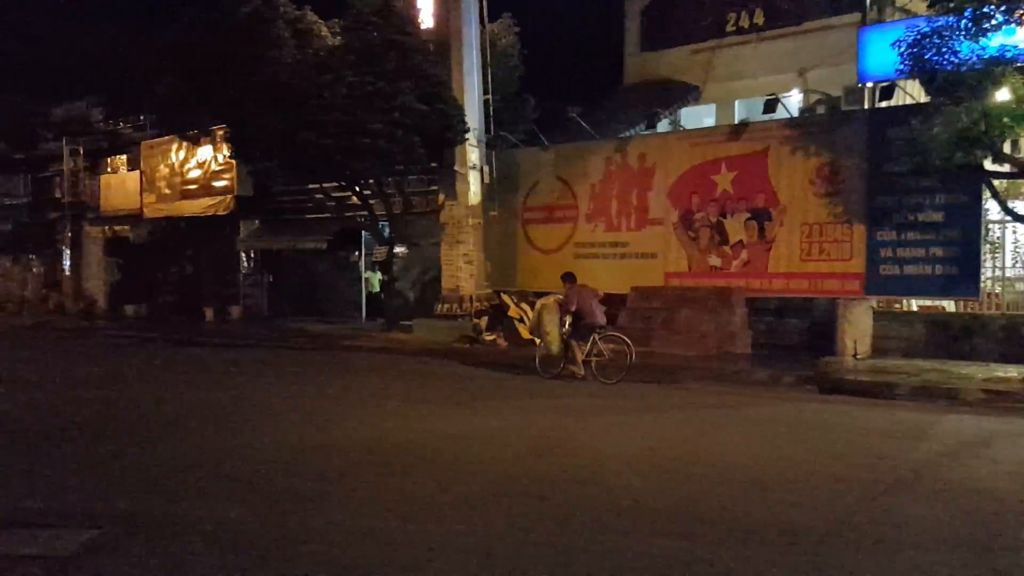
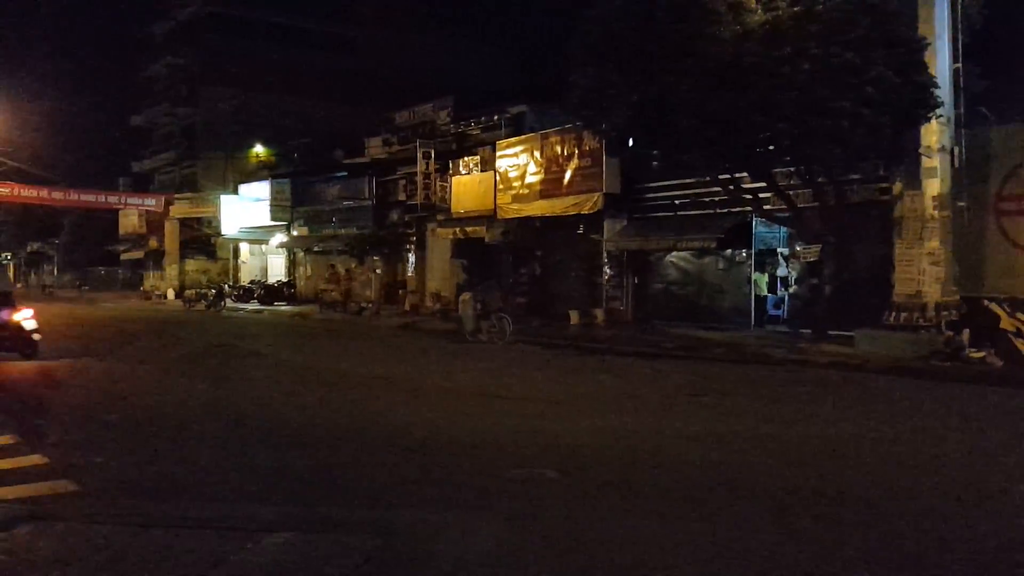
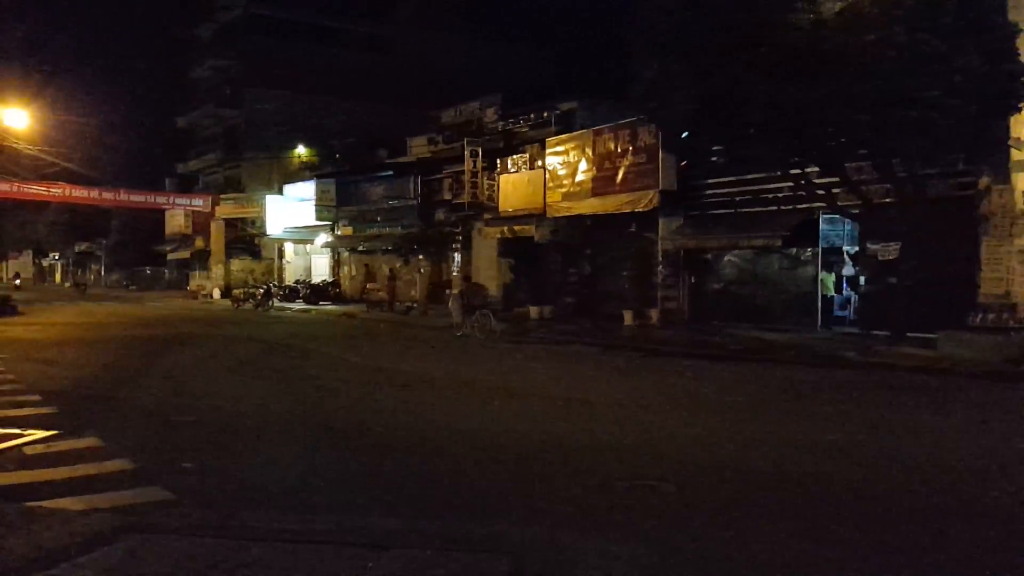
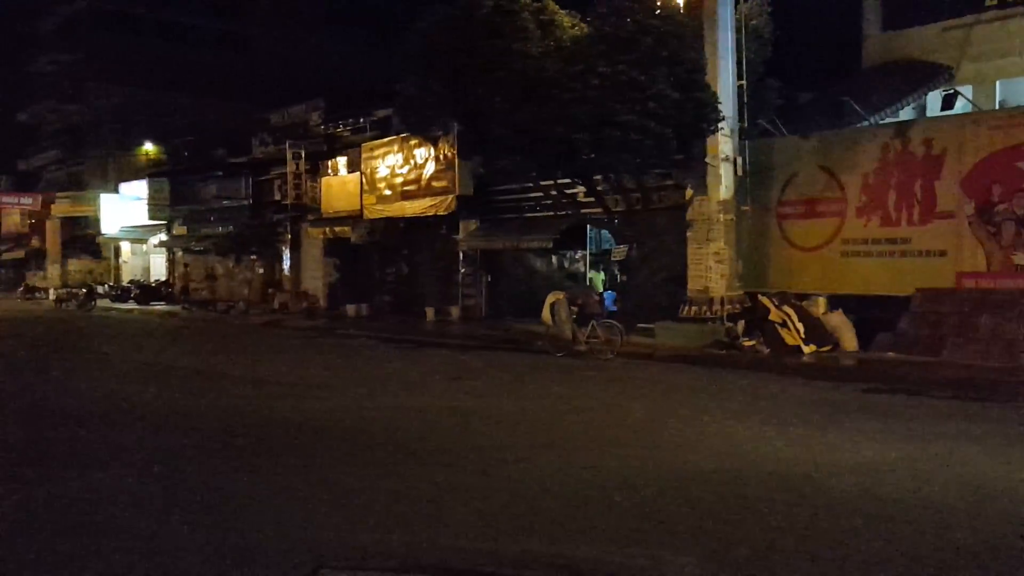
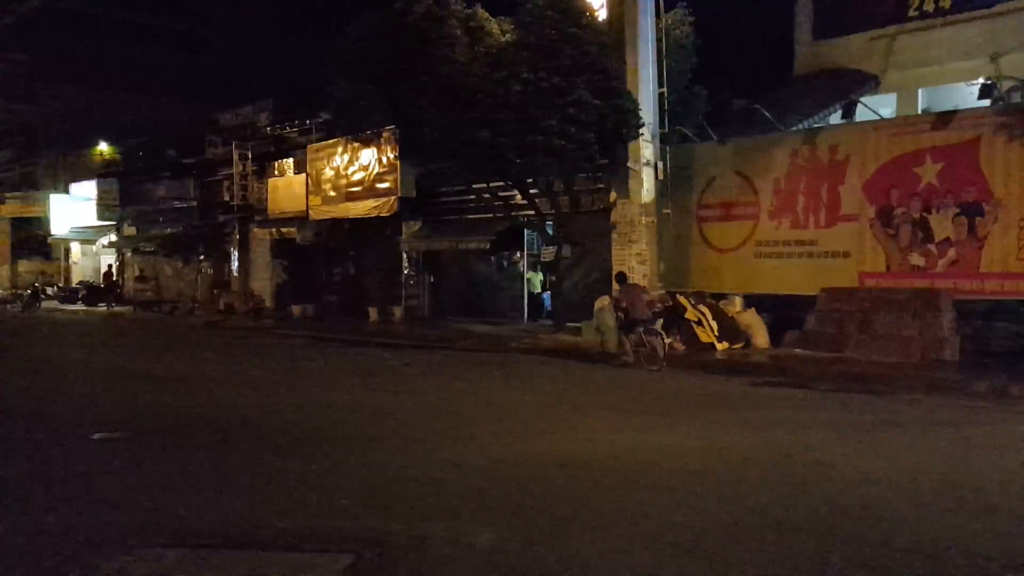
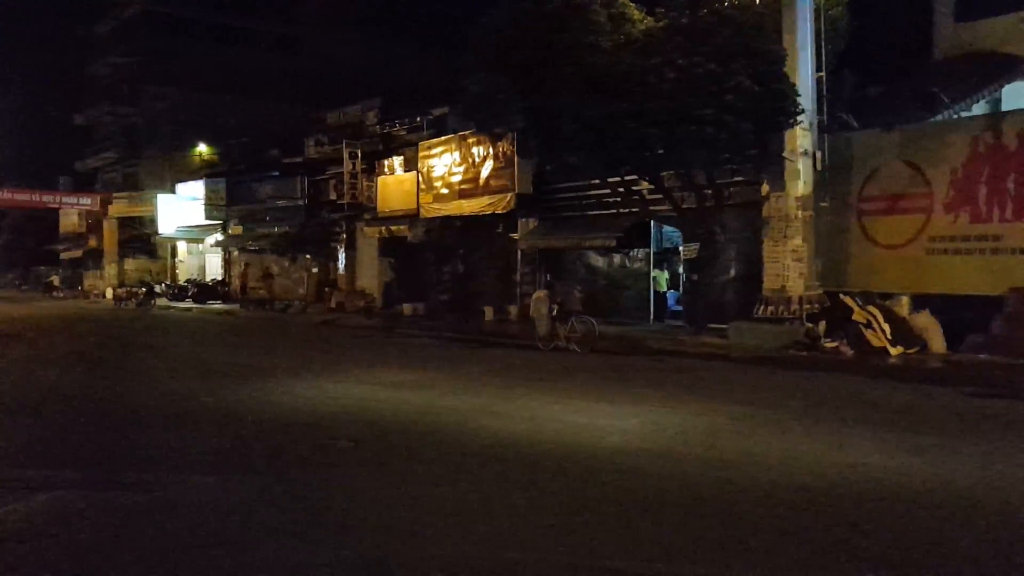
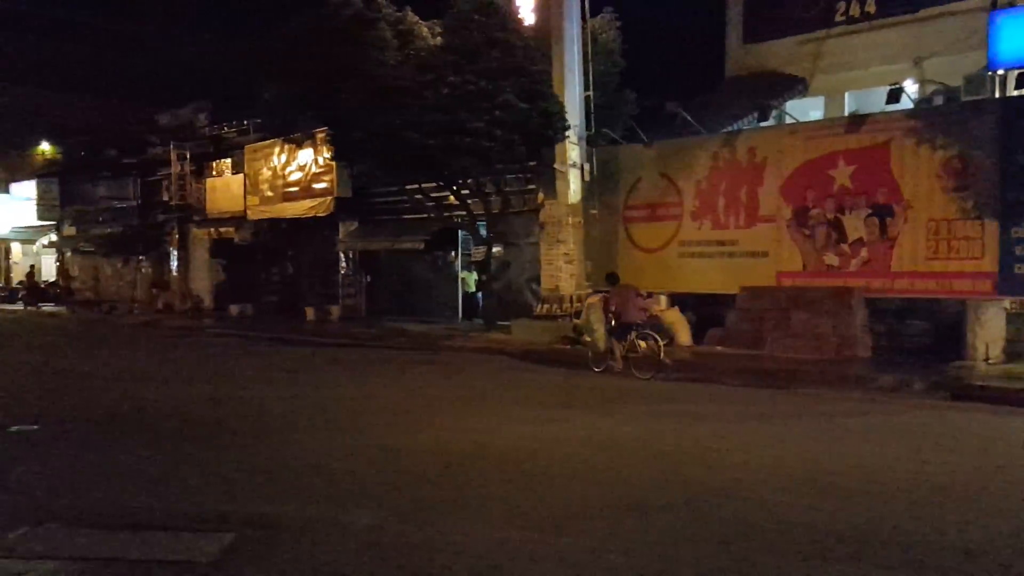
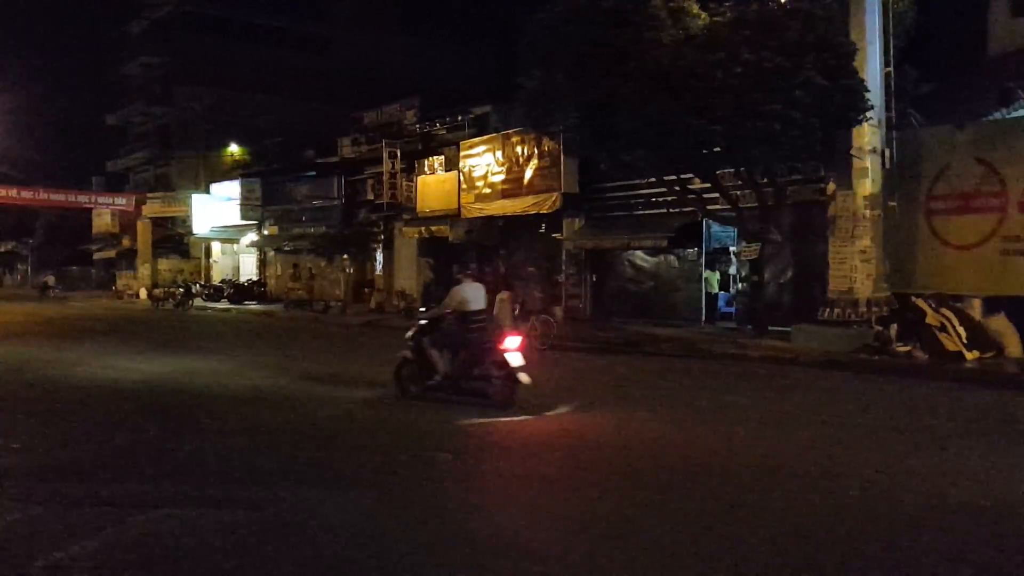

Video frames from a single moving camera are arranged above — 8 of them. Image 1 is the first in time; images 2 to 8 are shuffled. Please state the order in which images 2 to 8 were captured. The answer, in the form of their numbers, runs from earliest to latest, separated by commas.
7, 5, 4, 6, 8, 2, 3
